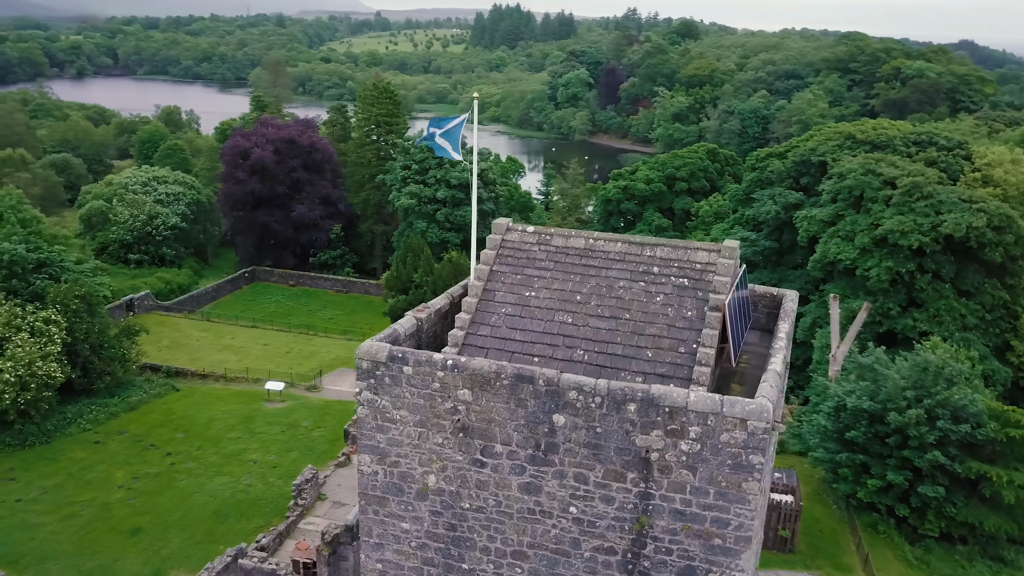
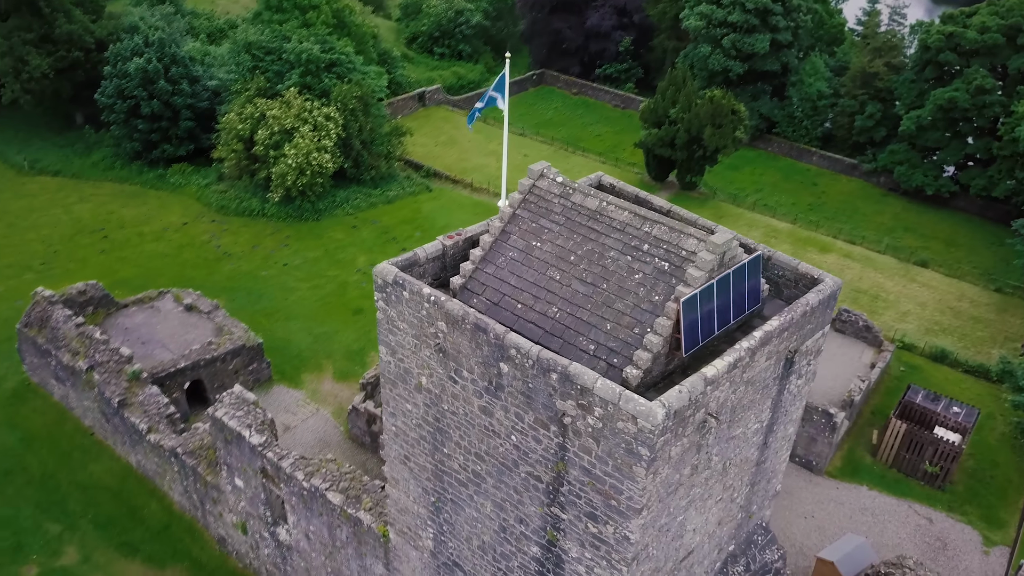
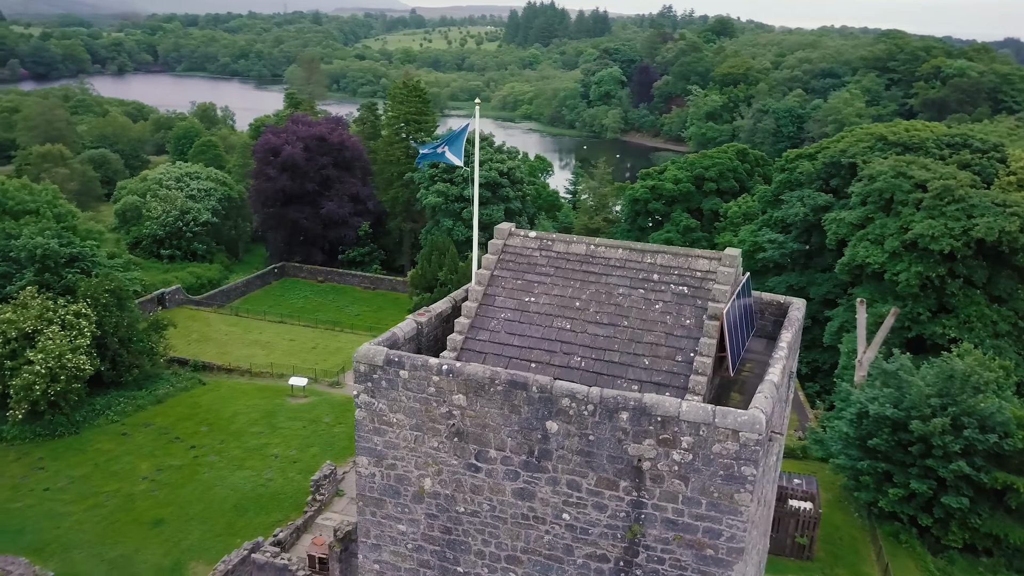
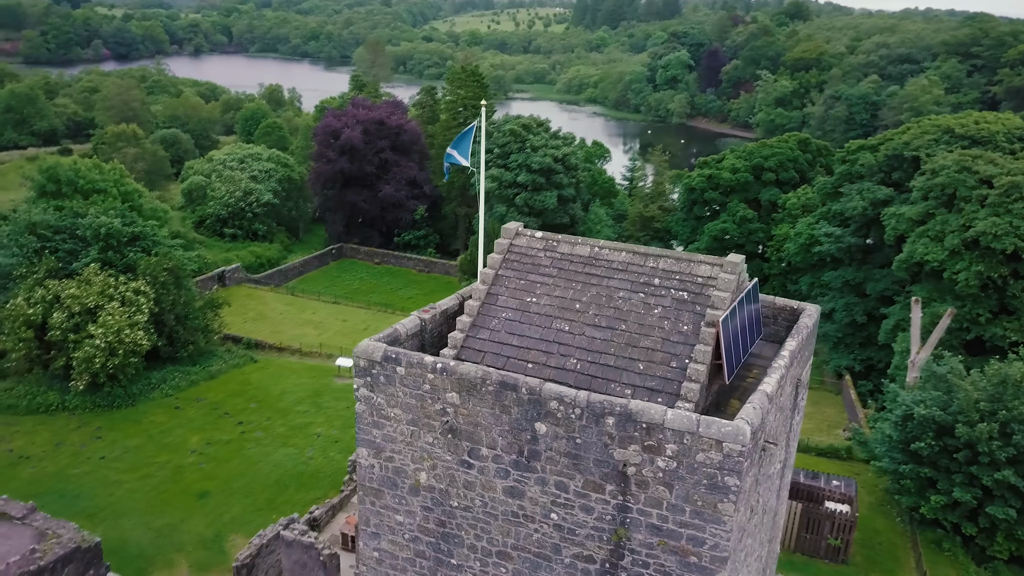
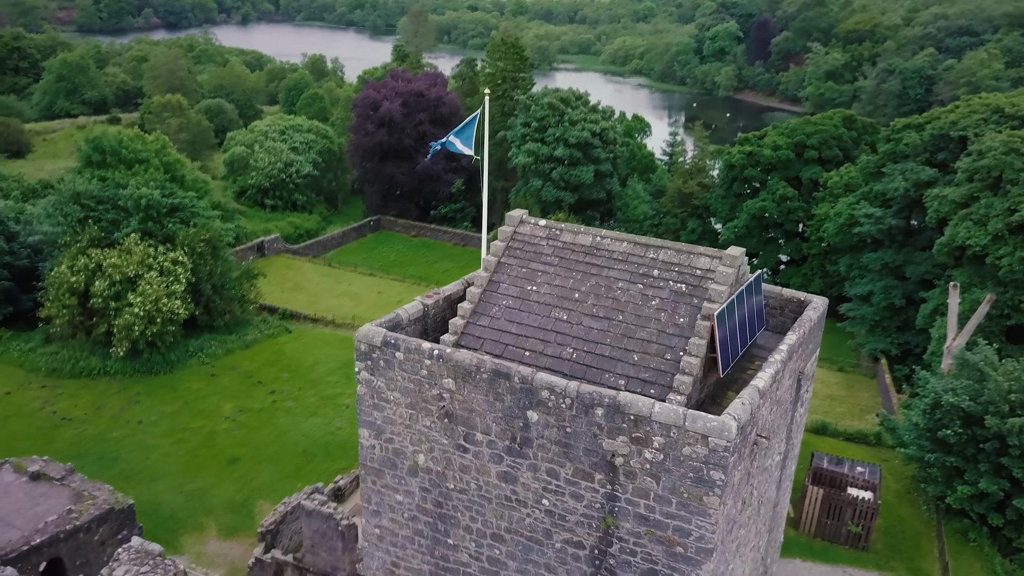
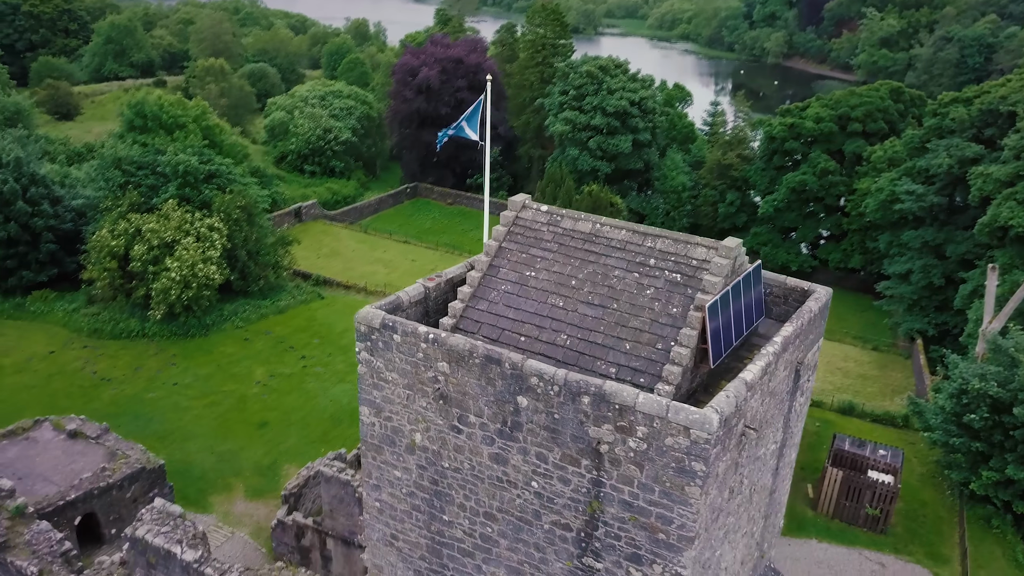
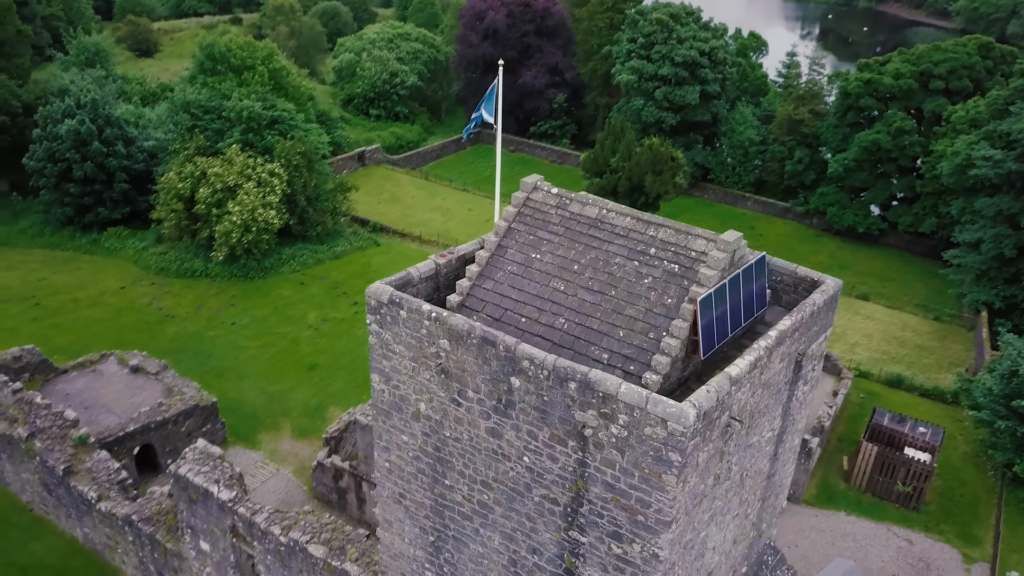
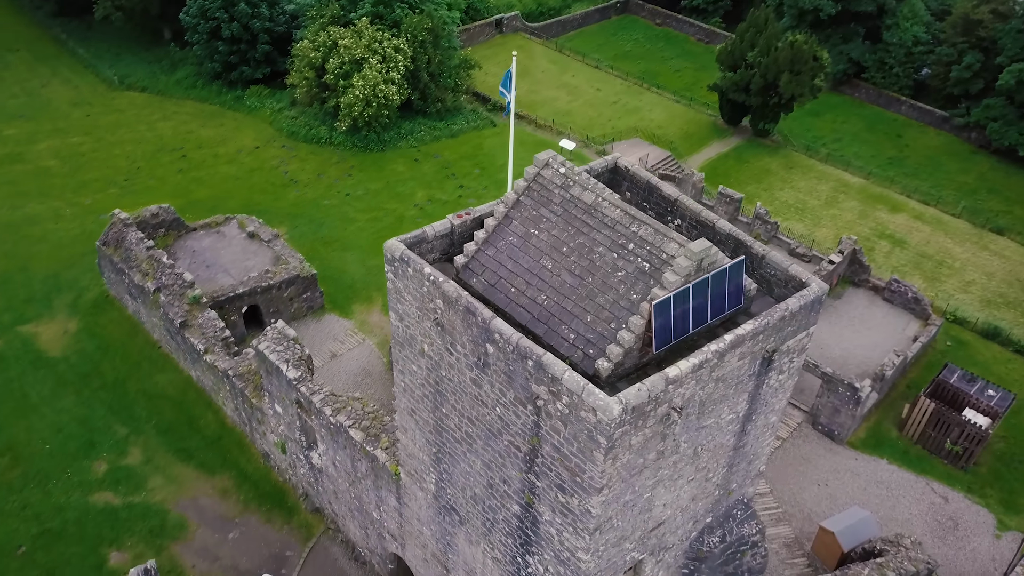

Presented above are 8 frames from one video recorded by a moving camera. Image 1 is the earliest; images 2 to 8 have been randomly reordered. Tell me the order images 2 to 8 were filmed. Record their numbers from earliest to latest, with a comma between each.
3, 4, 5, 6, 7, 2, 8
